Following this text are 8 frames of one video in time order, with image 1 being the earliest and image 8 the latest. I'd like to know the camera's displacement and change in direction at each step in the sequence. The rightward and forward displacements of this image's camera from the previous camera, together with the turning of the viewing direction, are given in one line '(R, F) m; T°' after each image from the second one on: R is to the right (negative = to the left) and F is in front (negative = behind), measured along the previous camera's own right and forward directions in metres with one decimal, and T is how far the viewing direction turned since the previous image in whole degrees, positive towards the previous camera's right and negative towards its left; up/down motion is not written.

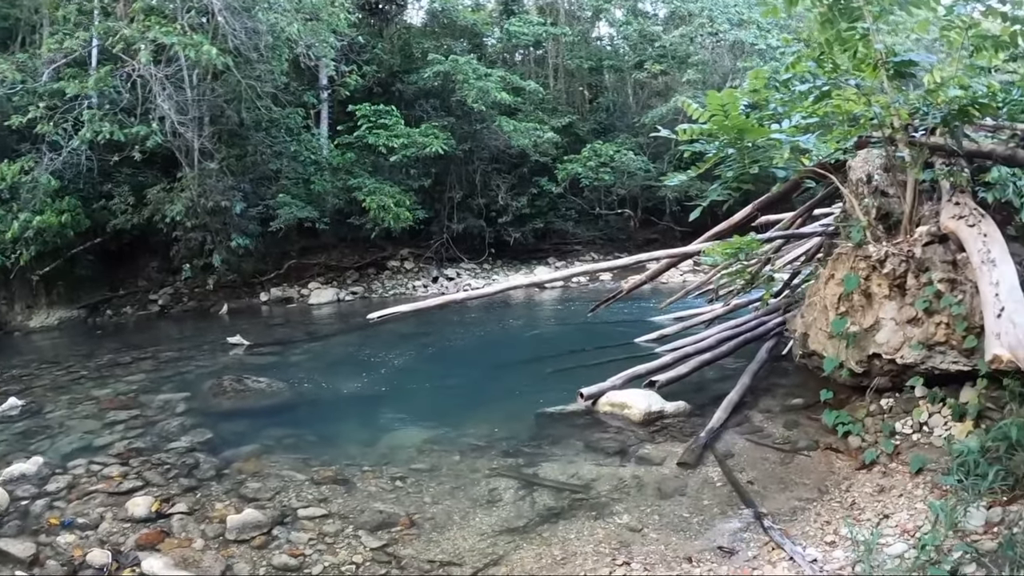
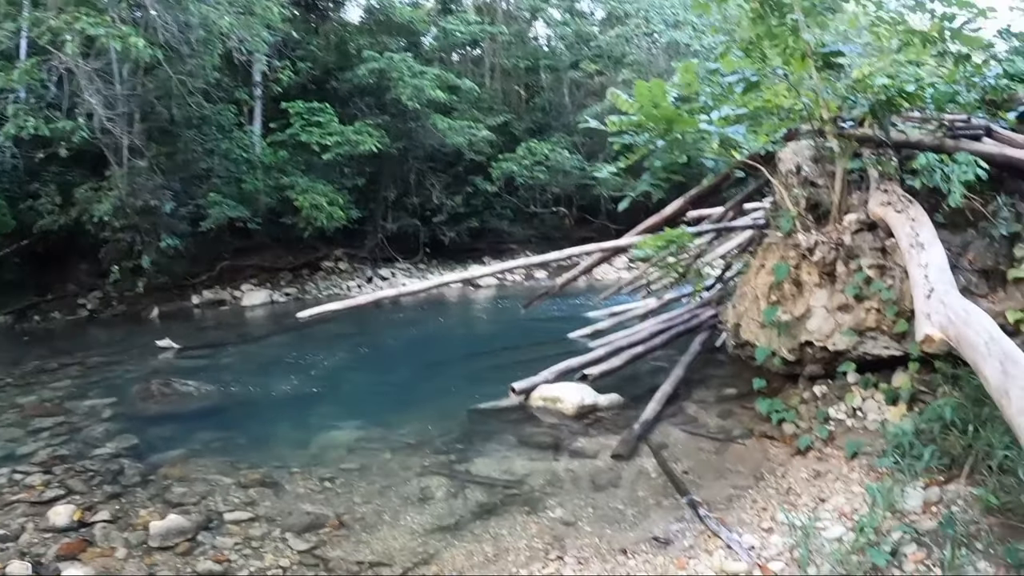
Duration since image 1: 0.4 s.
(+0.1, +0.2) m; +5°
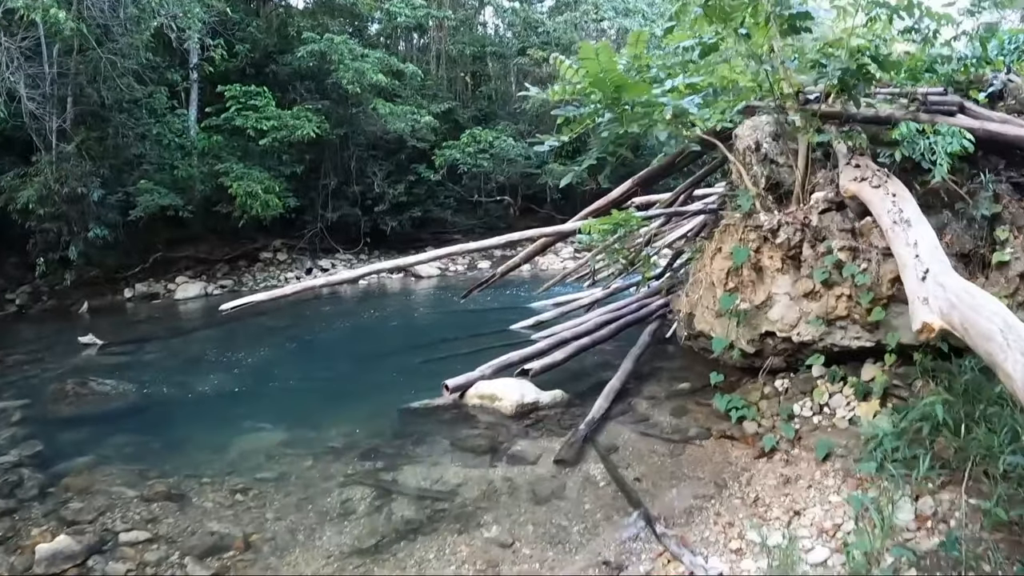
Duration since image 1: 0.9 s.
(+0.1, +0.5) m; +4°
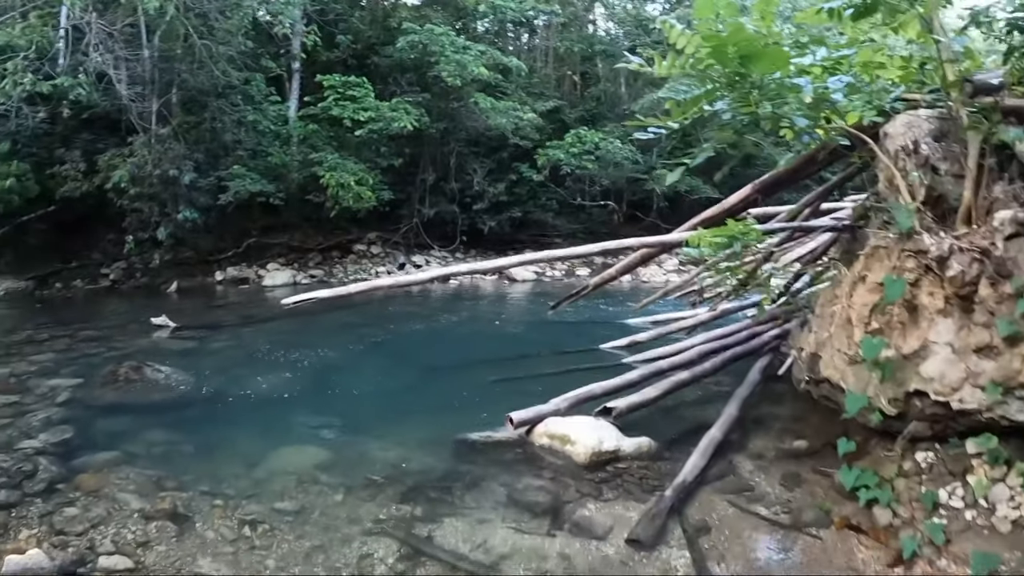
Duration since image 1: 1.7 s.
(+0.1, +0.7) m; -8°
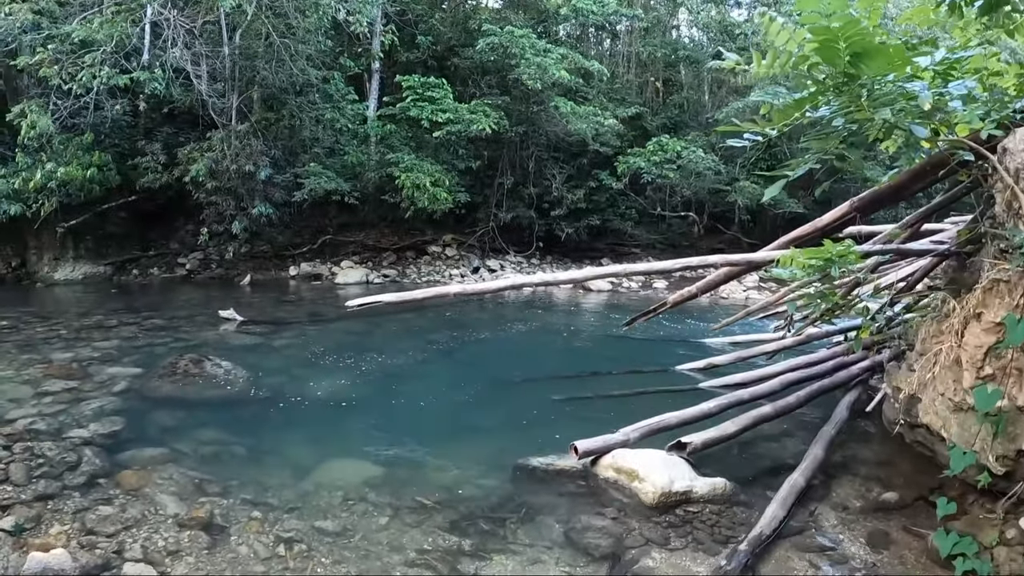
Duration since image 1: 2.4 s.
(0.0, +0.3) m; -6°
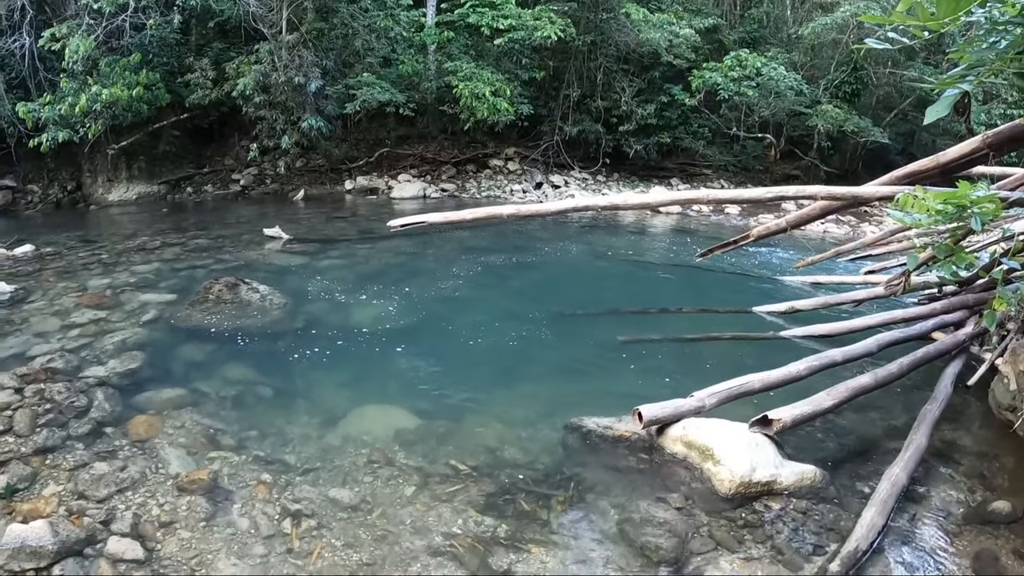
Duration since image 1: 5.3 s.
(0.0, +0.6) m; -5°
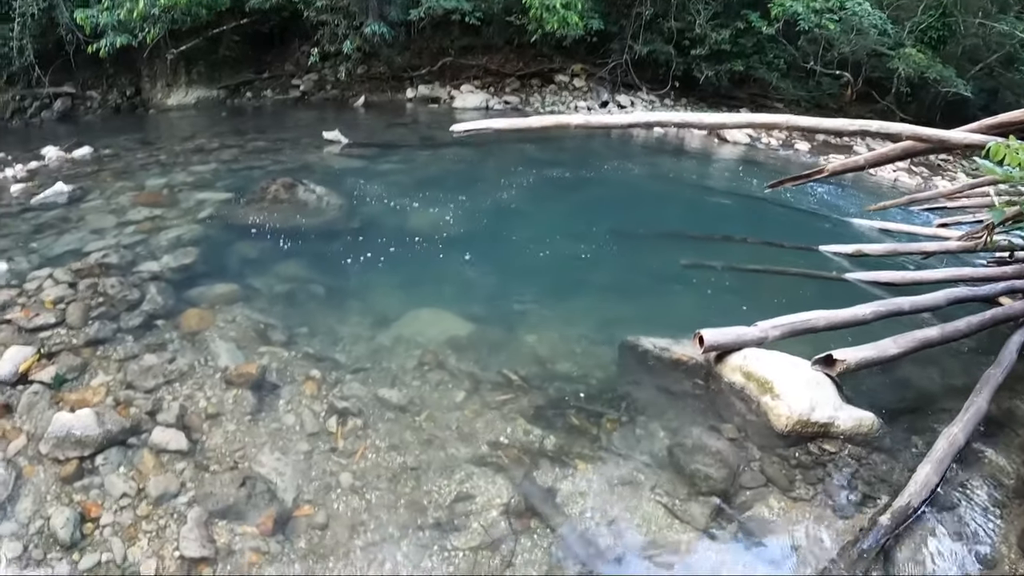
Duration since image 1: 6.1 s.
(-0.1, +0.1) m; -4°
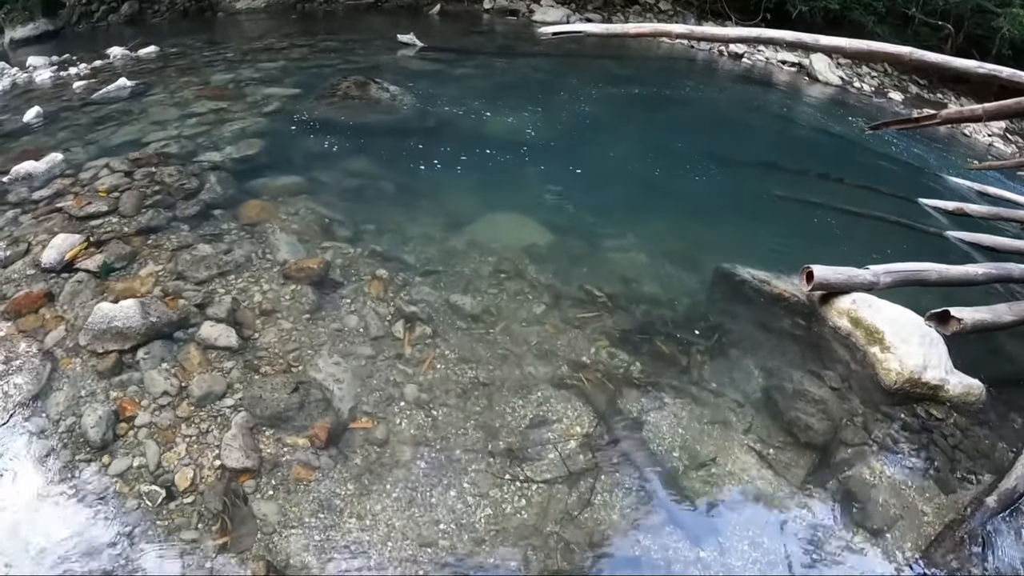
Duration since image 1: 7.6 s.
(-0.1, +0.2) m; -4°
